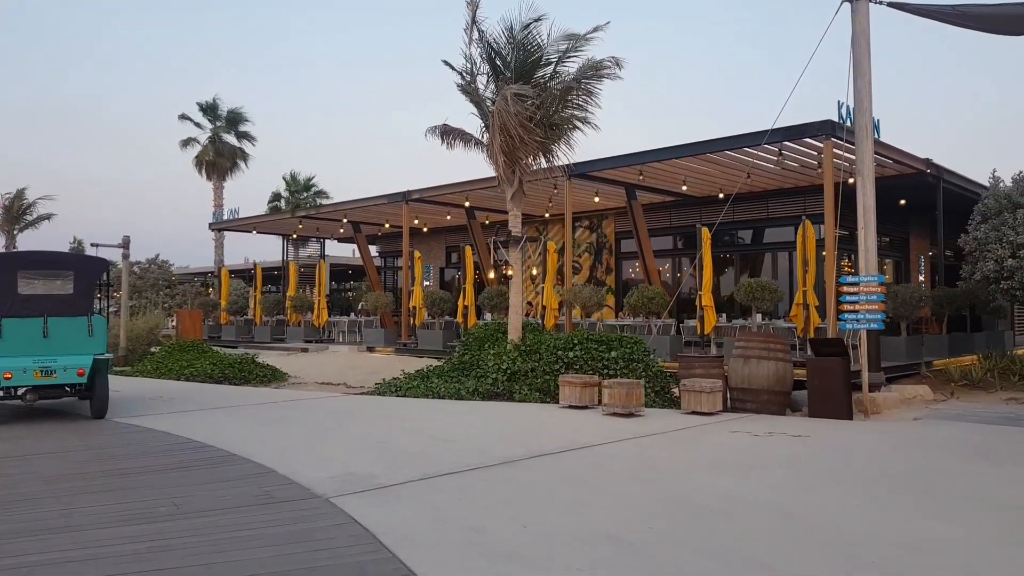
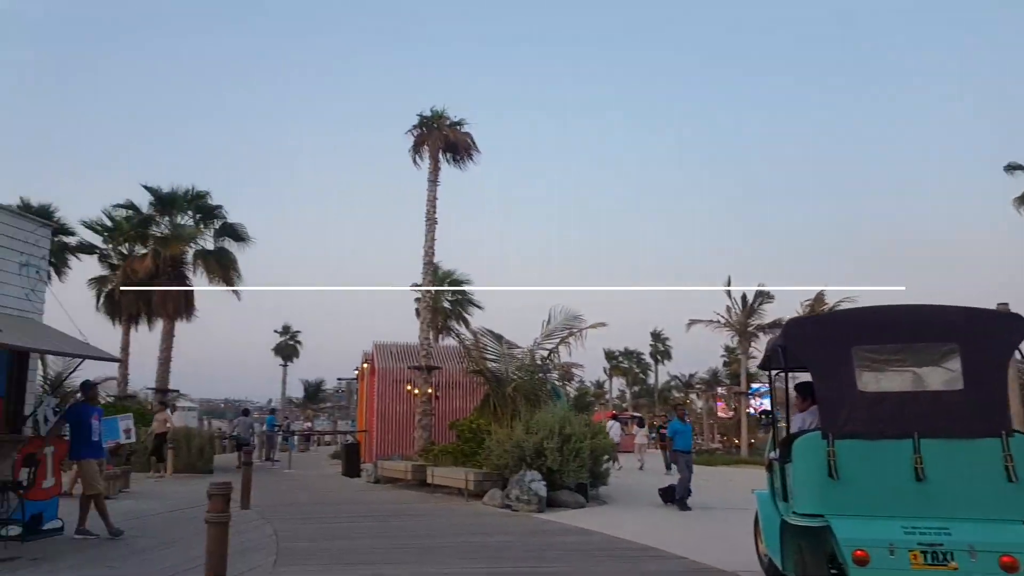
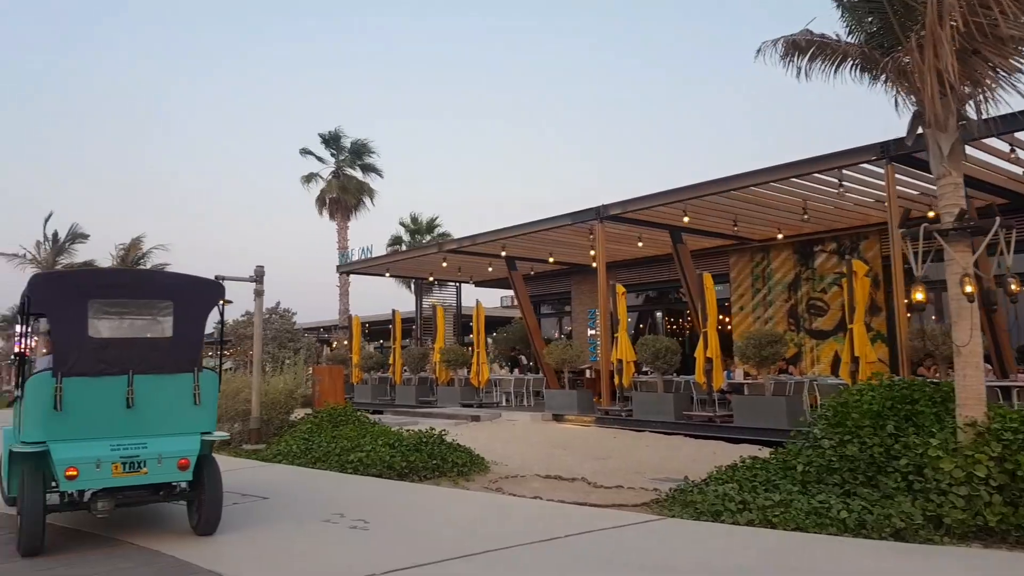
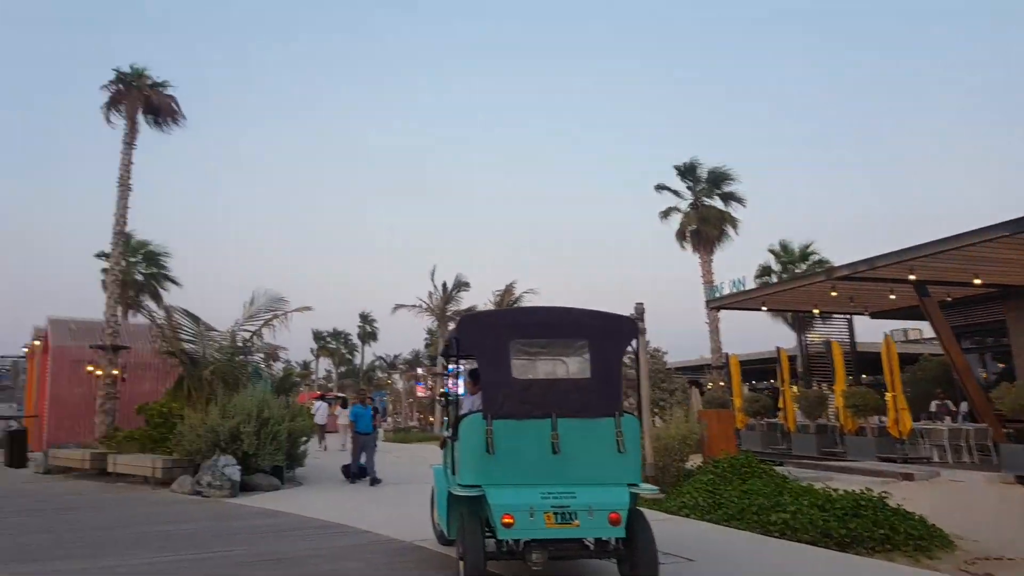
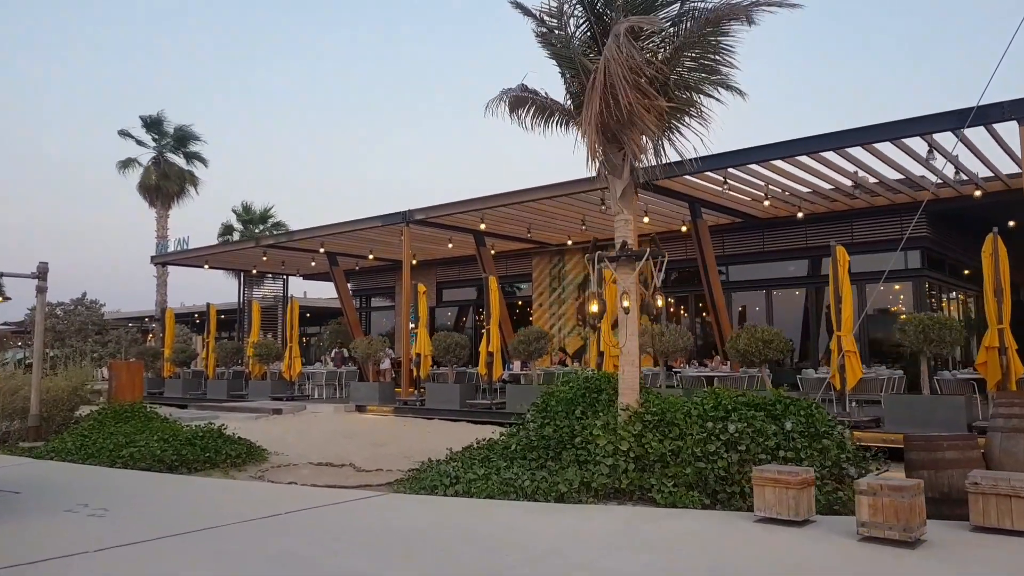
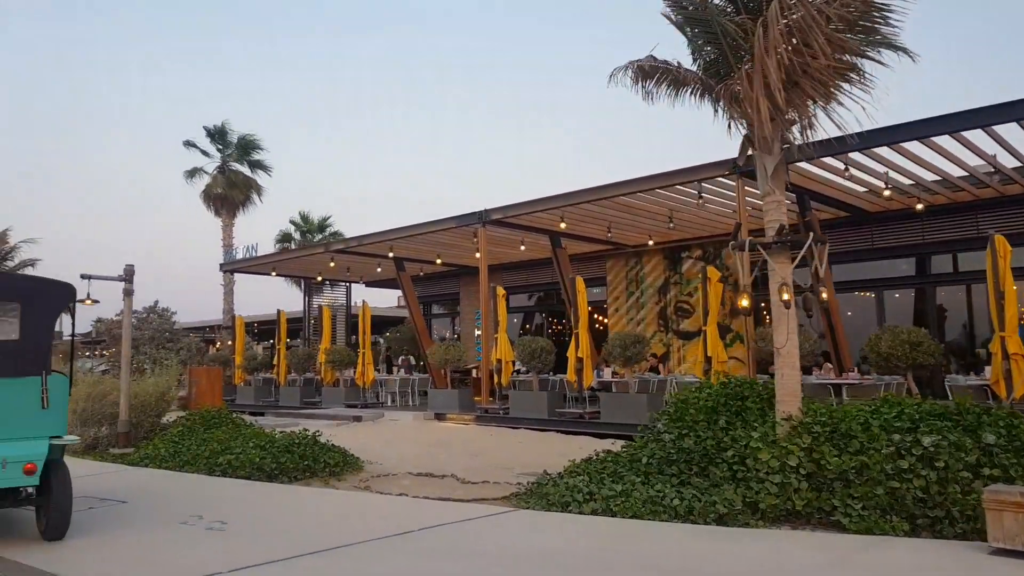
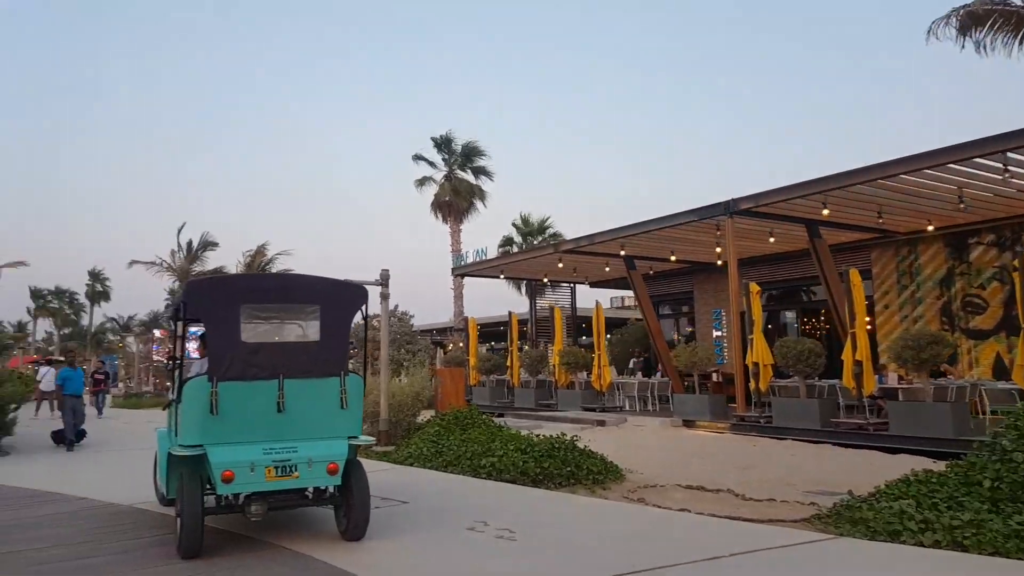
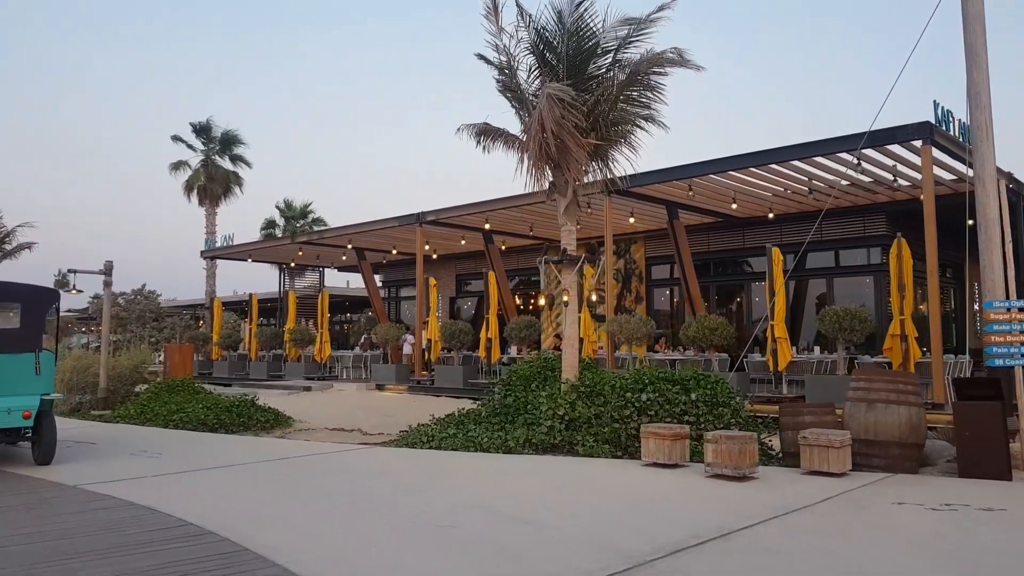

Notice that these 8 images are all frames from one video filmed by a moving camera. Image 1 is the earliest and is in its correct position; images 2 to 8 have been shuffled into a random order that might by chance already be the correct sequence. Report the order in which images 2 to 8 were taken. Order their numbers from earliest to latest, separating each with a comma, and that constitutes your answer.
8, 5, 6, 3, 7, 4, 2
